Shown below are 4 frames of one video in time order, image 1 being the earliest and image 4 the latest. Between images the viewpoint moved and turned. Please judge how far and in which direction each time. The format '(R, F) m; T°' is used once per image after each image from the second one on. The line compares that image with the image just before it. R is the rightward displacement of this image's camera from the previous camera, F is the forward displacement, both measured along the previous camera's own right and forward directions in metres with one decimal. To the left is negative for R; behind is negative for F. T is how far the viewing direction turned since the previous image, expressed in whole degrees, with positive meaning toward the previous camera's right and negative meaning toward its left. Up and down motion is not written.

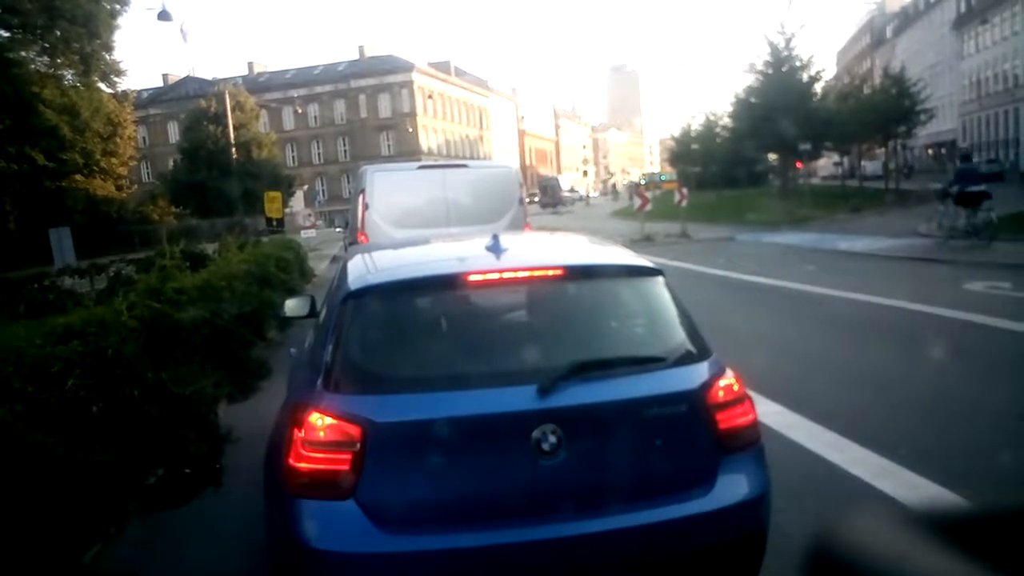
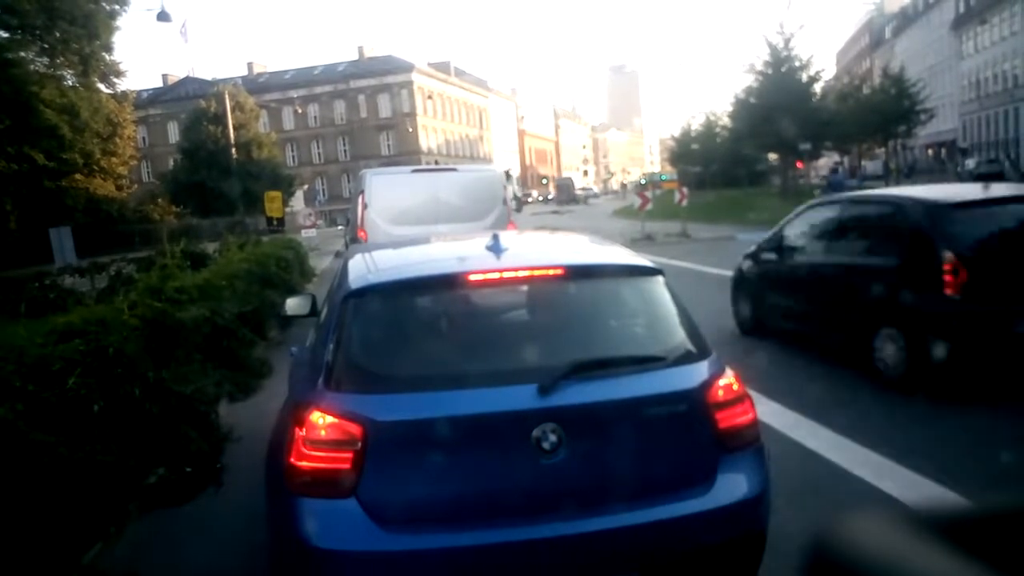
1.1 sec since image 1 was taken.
(0.0, 0.0) m; 0°
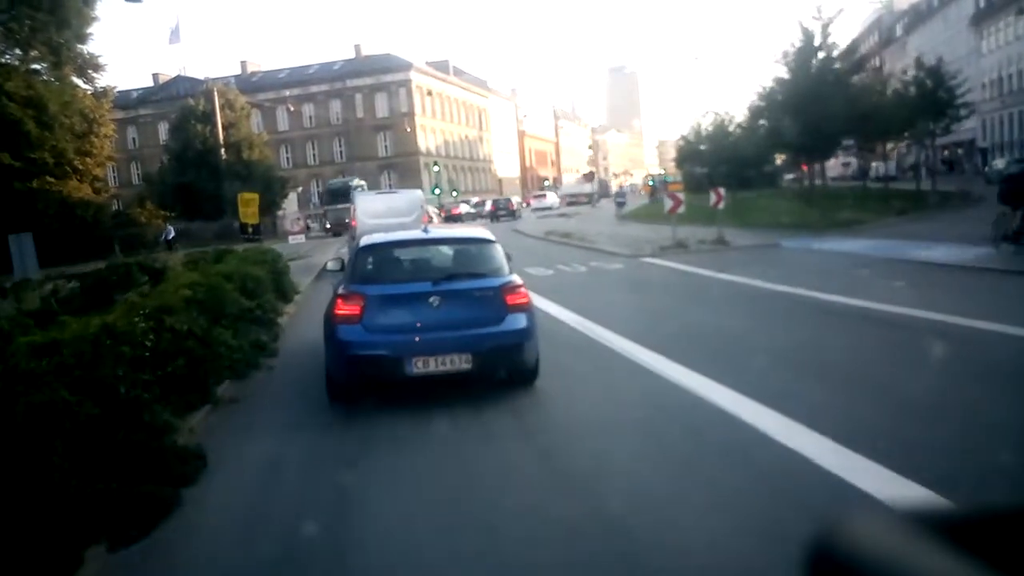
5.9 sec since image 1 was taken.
(-0.1, +0.8) m; 0°
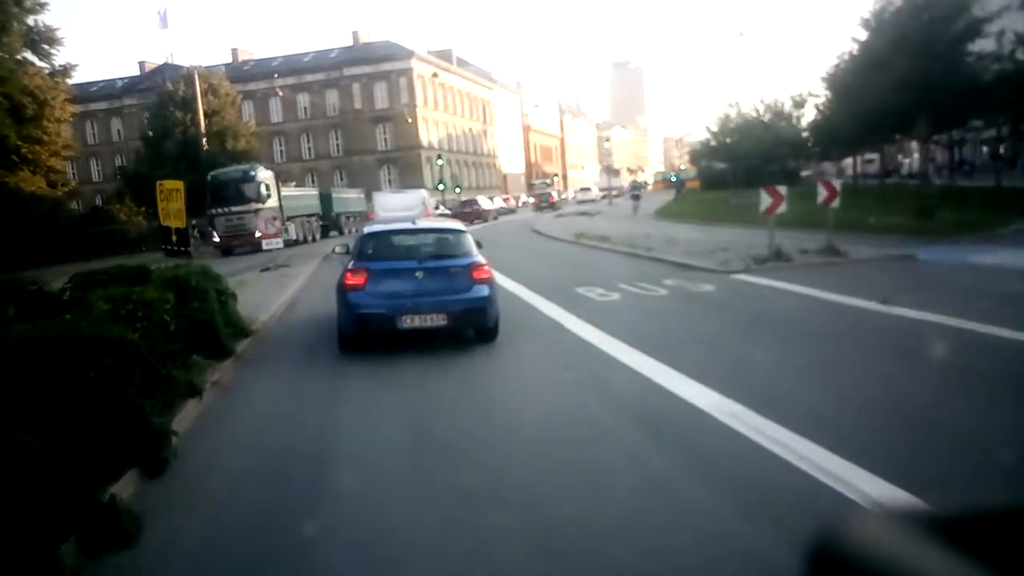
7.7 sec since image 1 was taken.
(-0.2, +1.6) m; 0°
